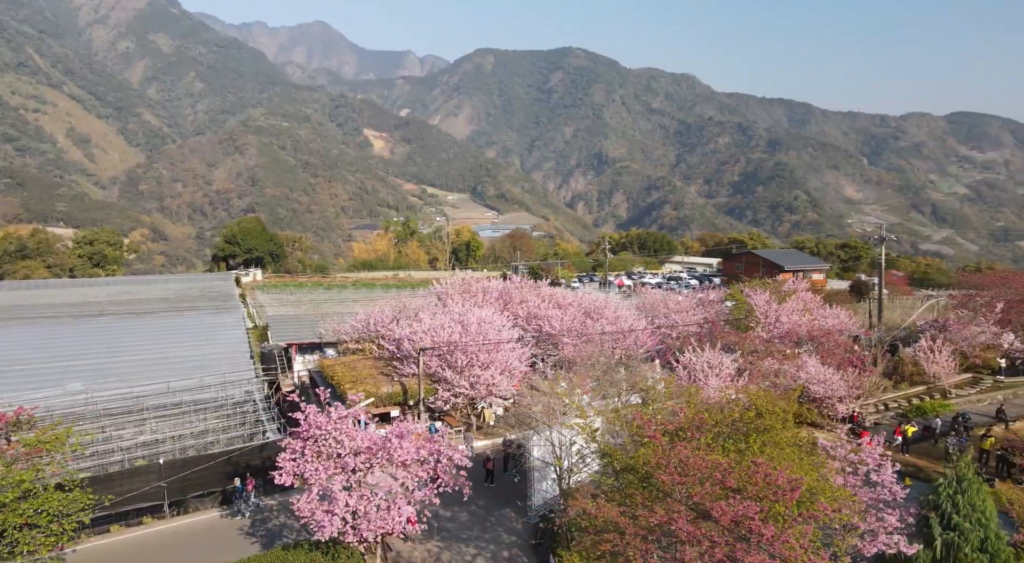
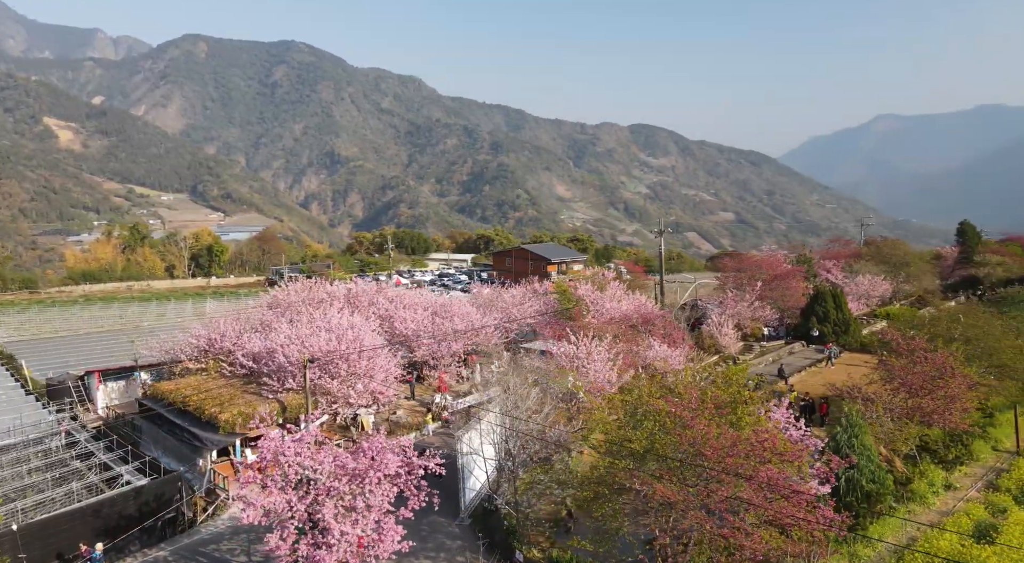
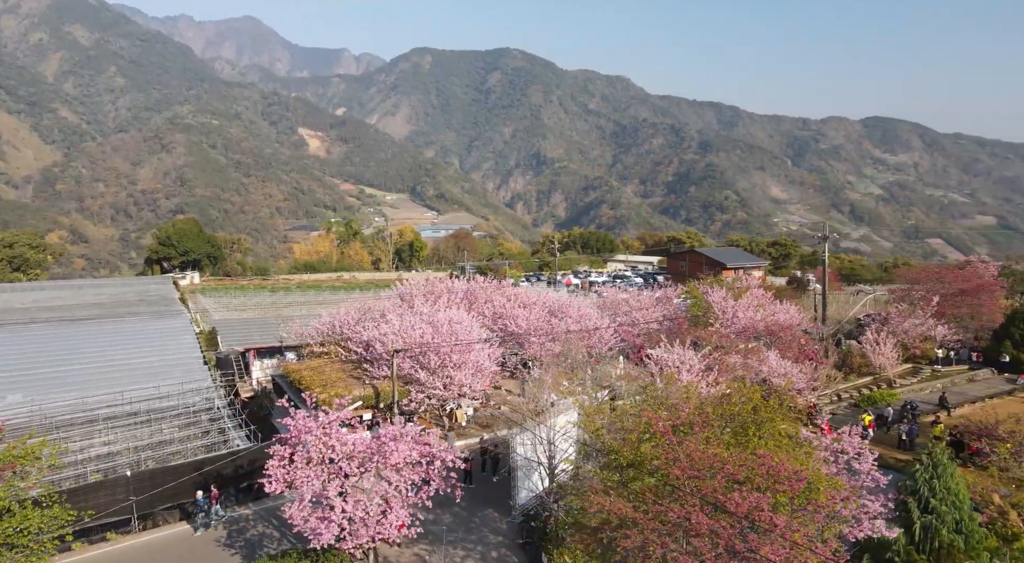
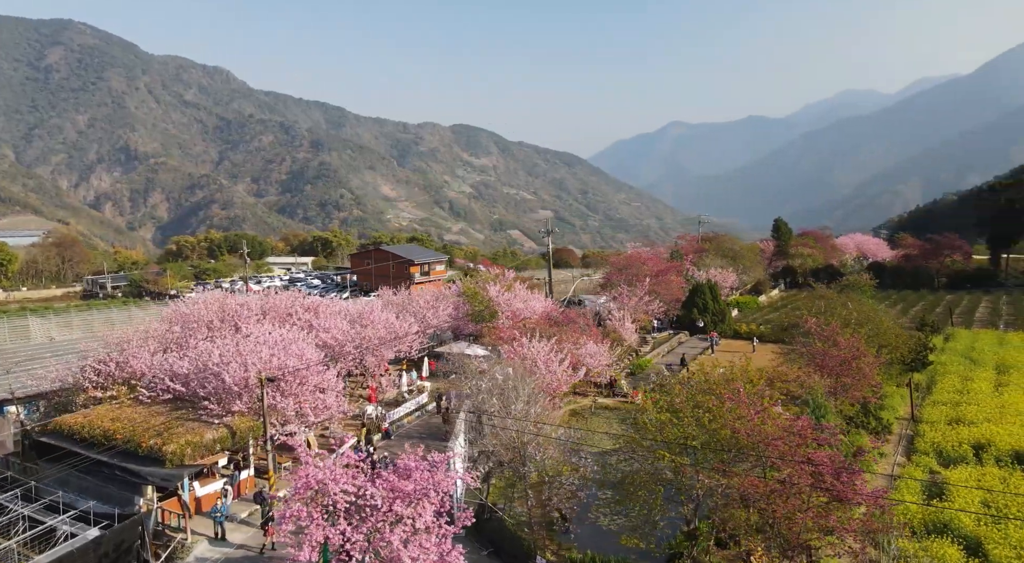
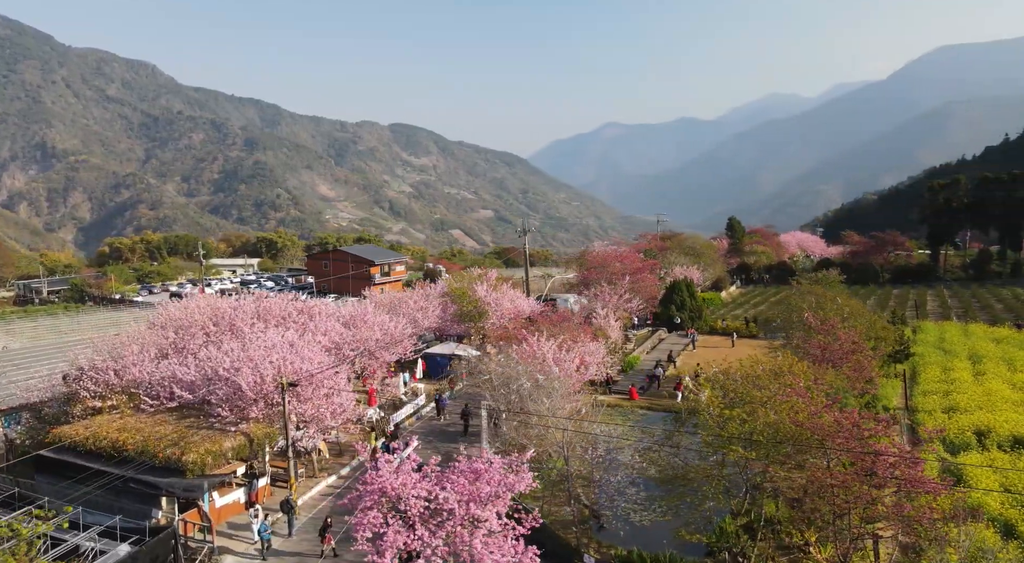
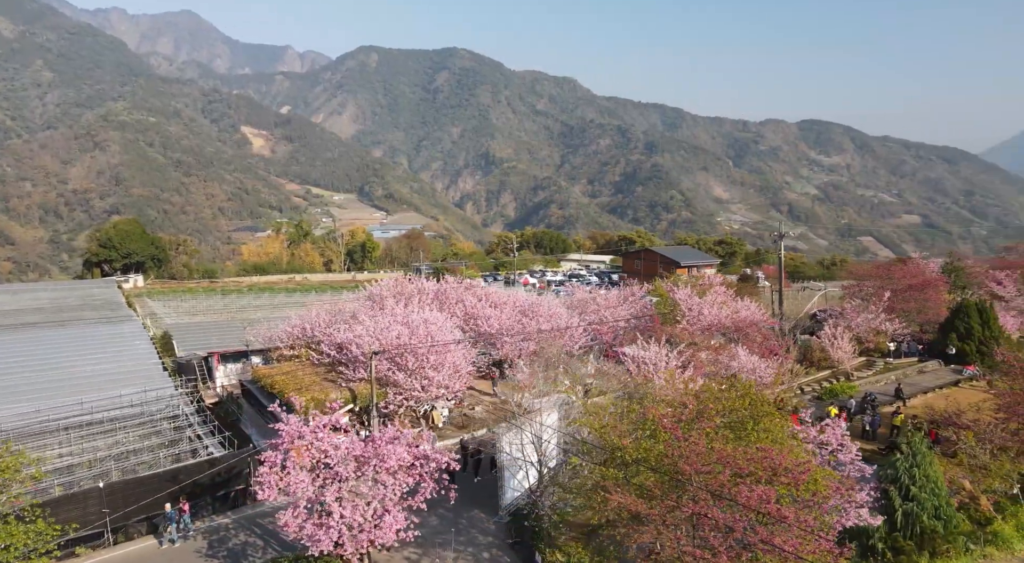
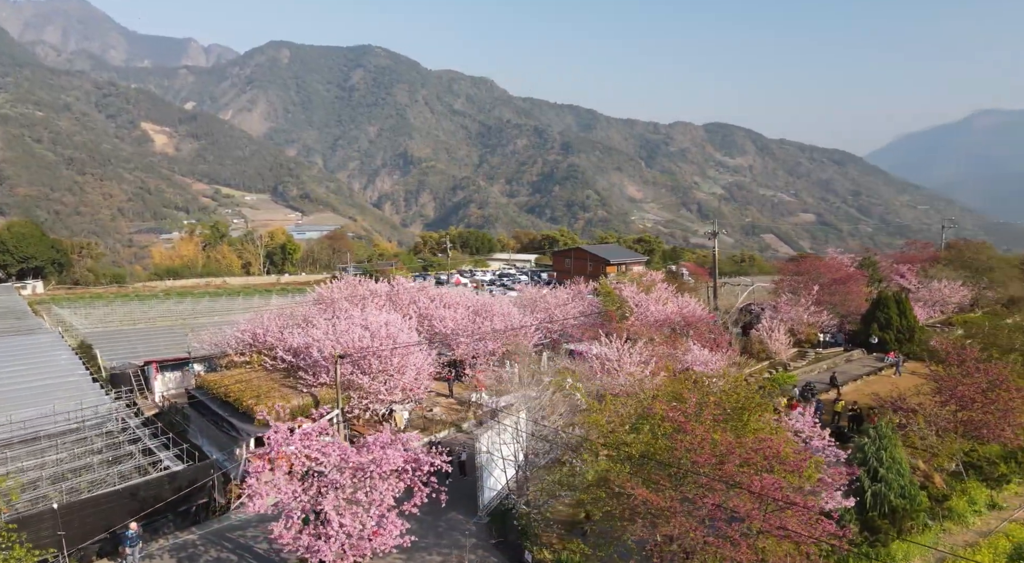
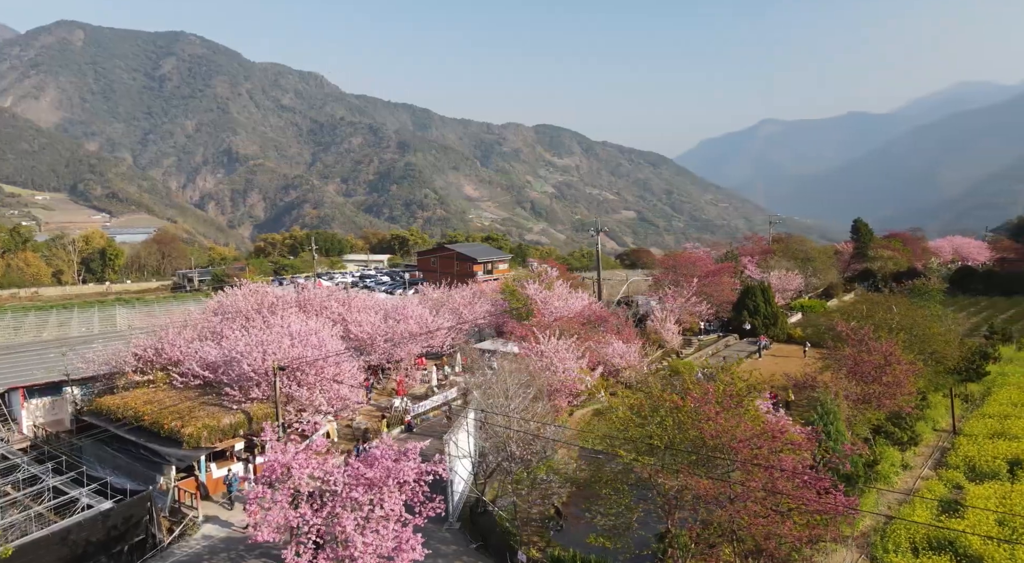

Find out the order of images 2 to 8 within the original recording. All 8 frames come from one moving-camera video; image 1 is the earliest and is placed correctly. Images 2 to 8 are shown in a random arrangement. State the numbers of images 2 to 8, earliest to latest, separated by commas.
3, 6, 7, 2, 8, 4, 5
